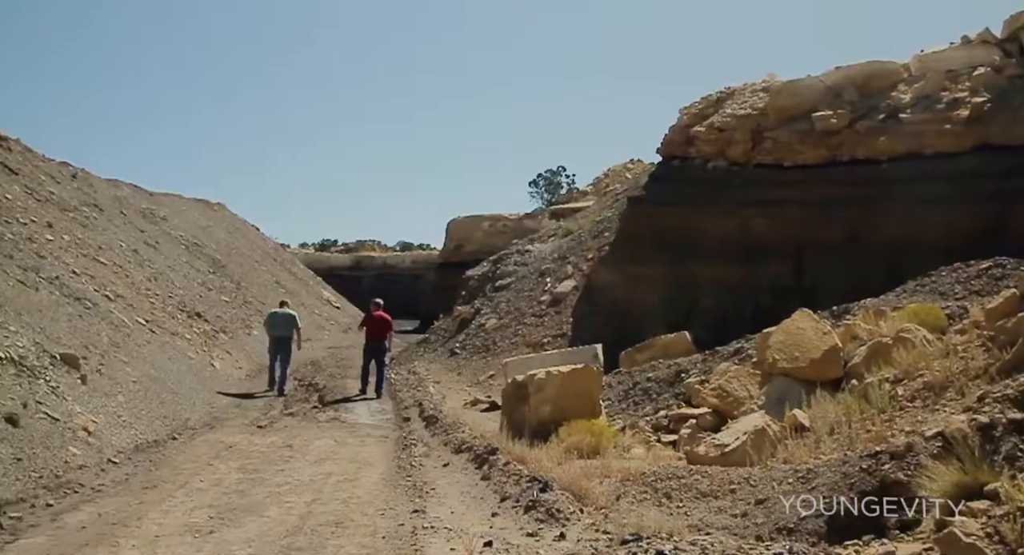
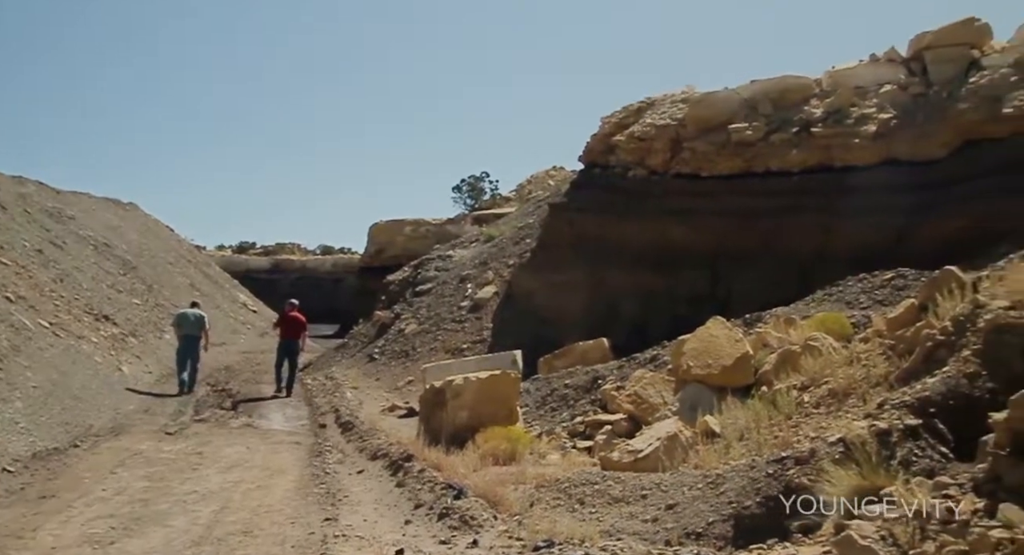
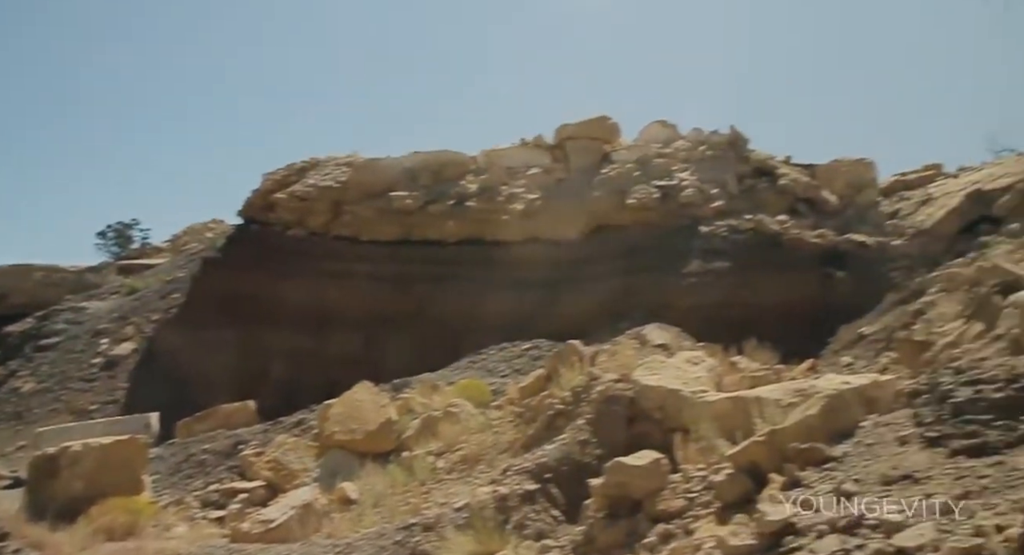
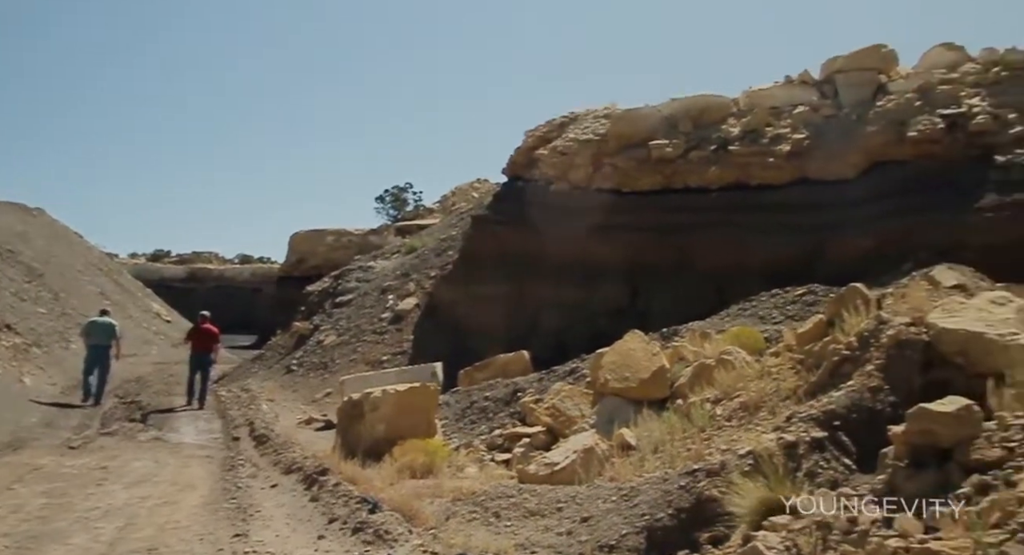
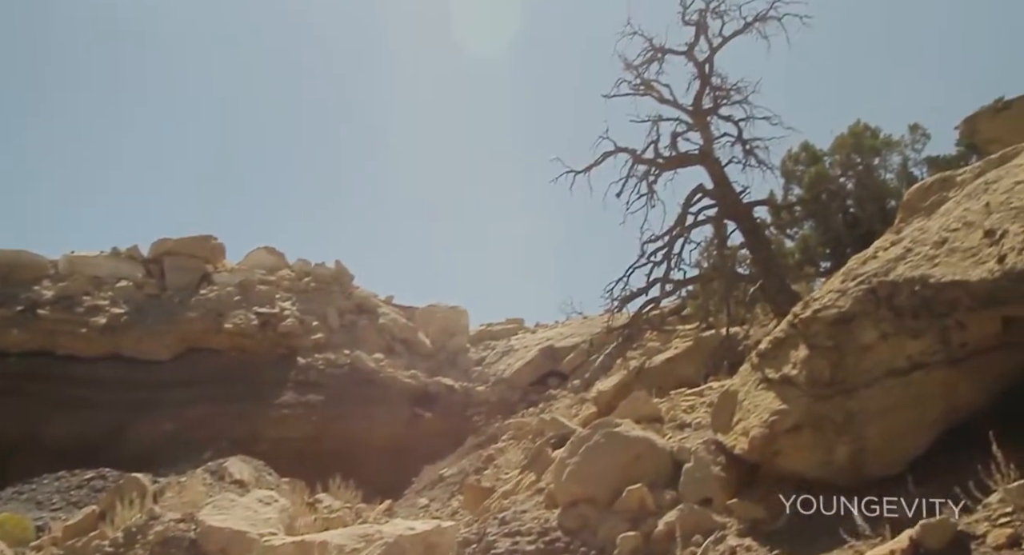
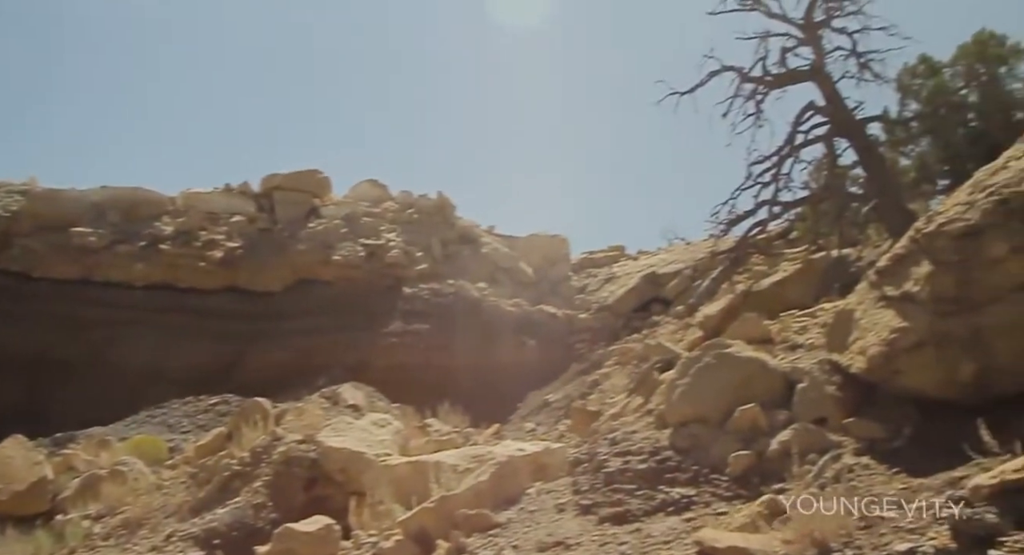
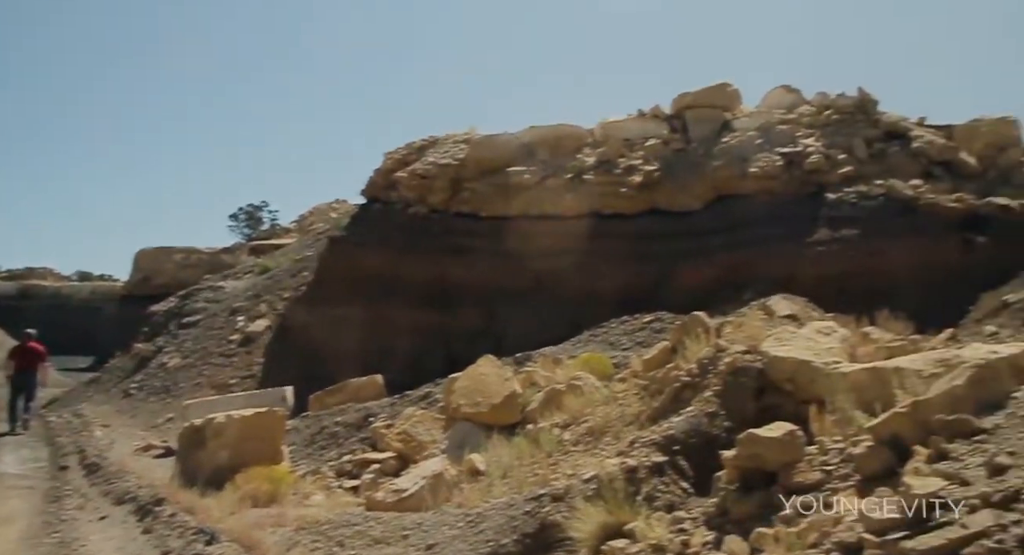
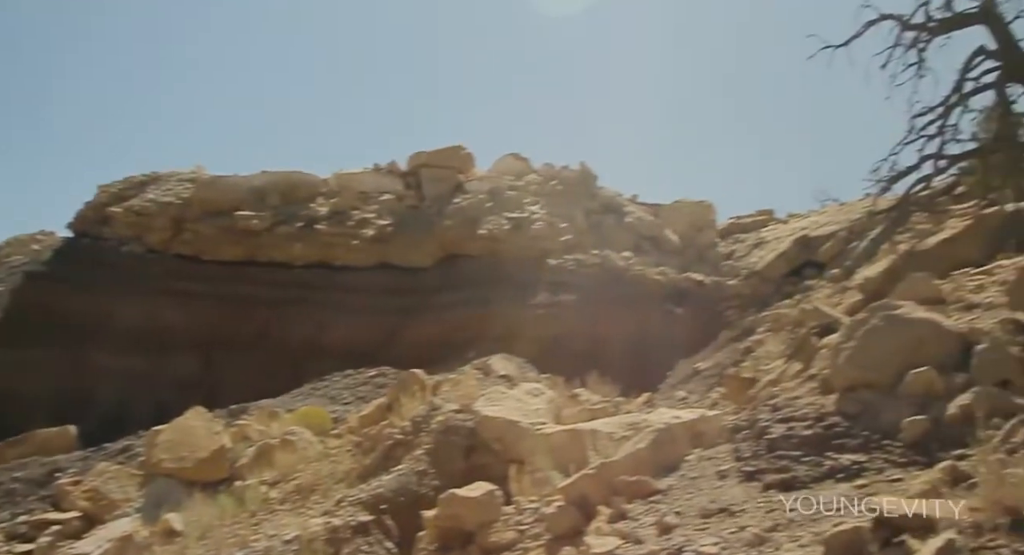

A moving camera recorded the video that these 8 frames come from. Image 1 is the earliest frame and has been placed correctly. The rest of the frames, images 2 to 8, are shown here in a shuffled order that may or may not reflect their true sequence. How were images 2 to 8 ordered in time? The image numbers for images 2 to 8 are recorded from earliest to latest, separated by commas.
2, 4, 7, 3, 8, 6, 5
